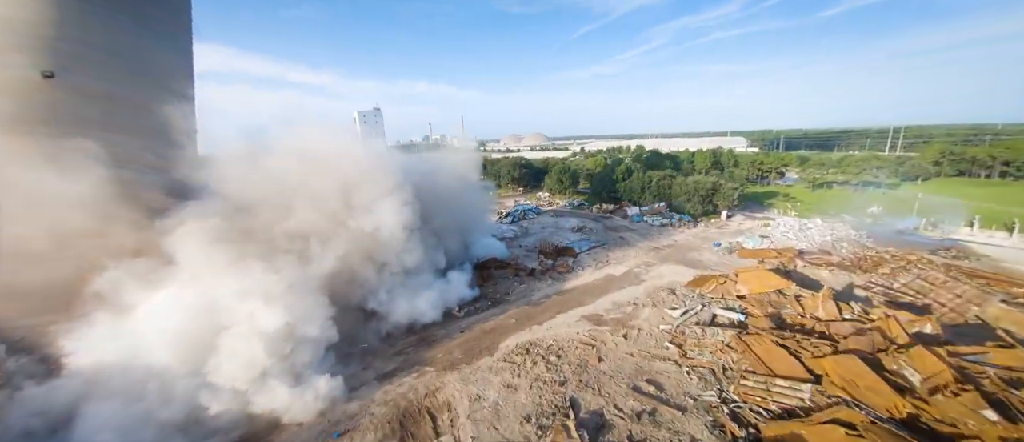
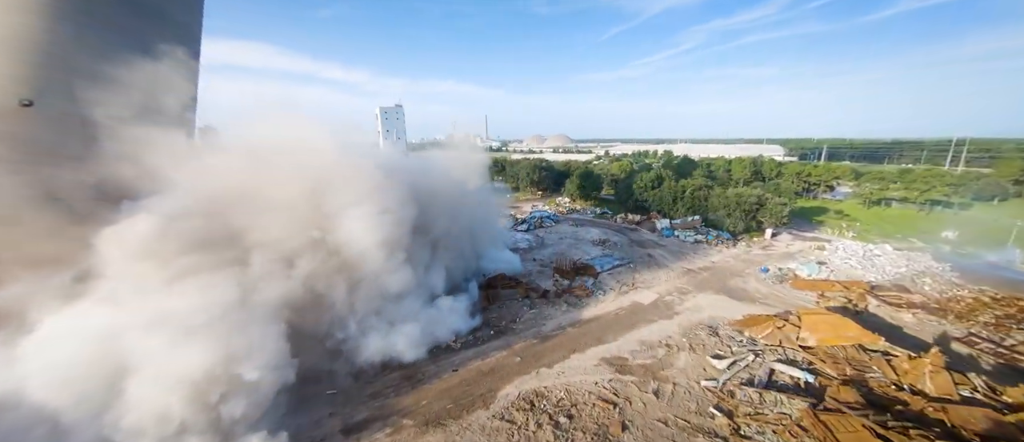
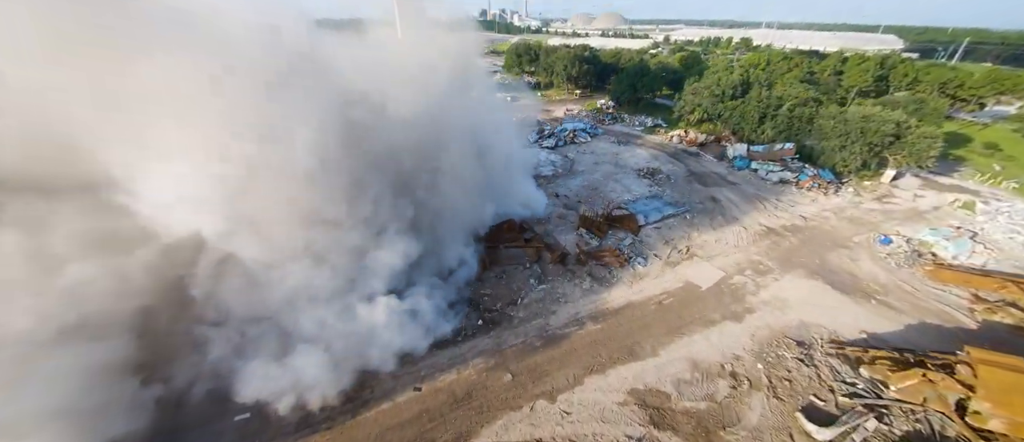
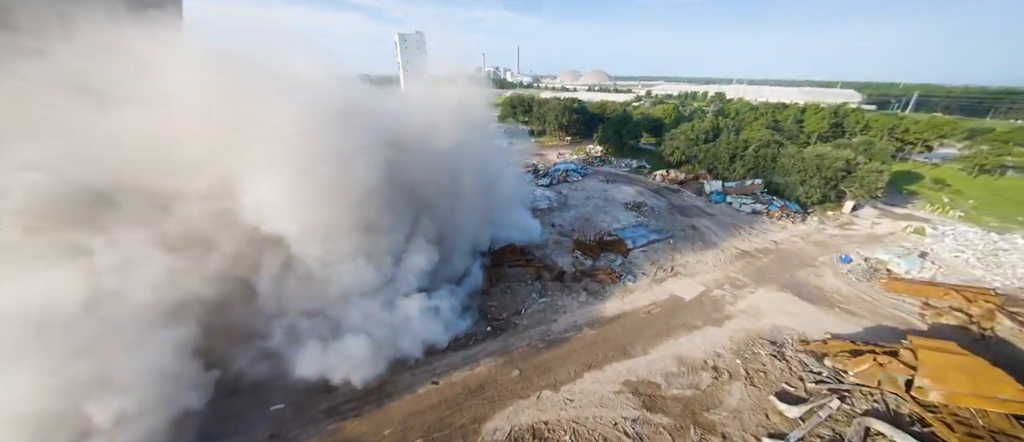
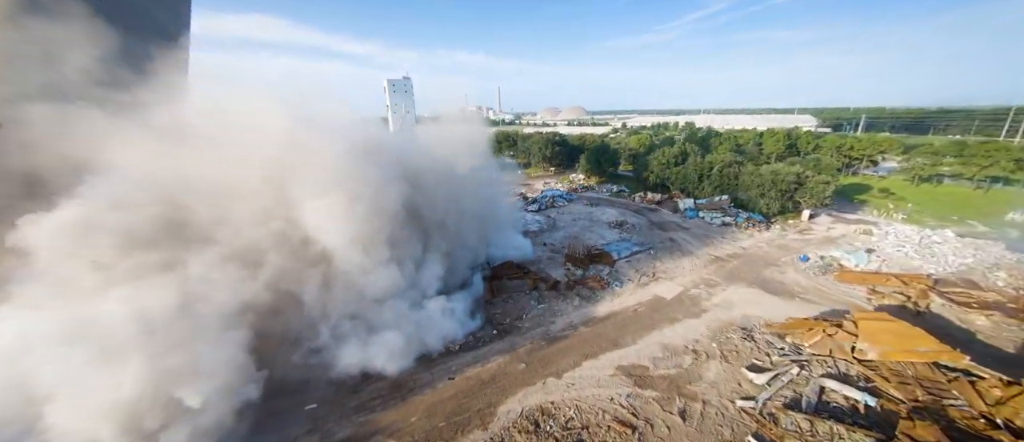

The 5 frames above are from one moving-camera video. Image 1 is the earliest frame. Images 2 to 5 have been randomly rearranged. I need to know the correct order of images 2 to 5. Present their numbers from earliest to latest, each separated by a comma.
2, 5, 4, 3
